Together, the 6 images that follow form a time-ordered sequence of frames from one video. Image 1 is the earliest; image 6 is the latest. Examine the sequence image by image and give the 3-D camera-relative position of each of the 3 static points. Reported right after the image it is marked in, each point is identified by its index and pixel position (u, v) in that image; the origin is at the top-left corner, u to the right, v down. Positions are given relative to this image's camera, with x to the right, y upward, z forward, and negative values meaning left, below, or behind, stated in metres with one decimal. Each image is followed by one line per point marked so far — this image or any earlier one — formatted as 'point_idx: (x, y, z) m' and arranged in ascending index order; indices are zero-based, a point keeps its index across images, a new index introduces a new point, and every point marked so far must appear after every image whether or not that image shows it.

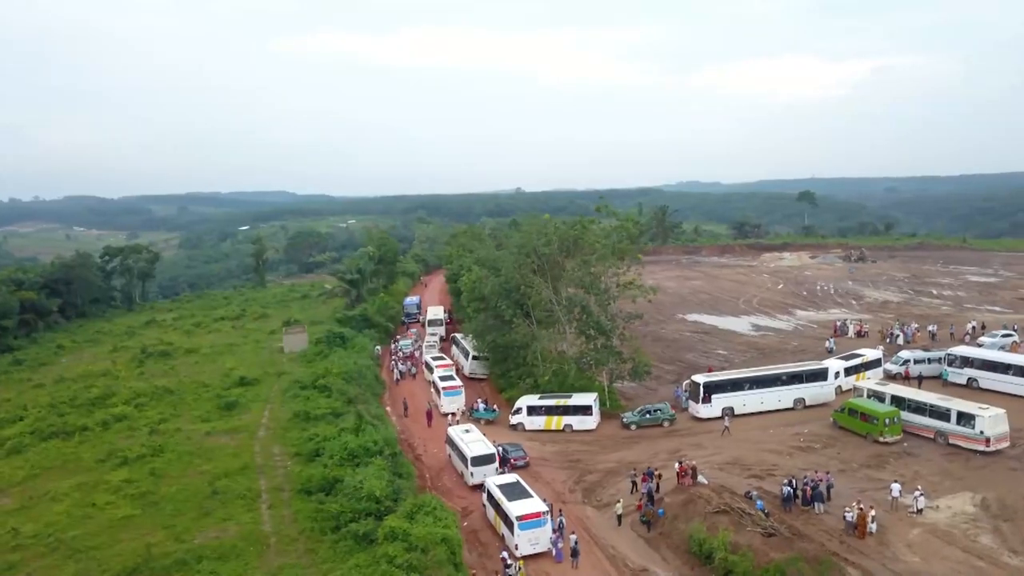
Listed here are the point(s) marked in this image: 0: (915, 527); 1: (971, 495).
0: (+9.1, -5.4, +18.0) m
1: (+11.3, -5.1, +19.6) m
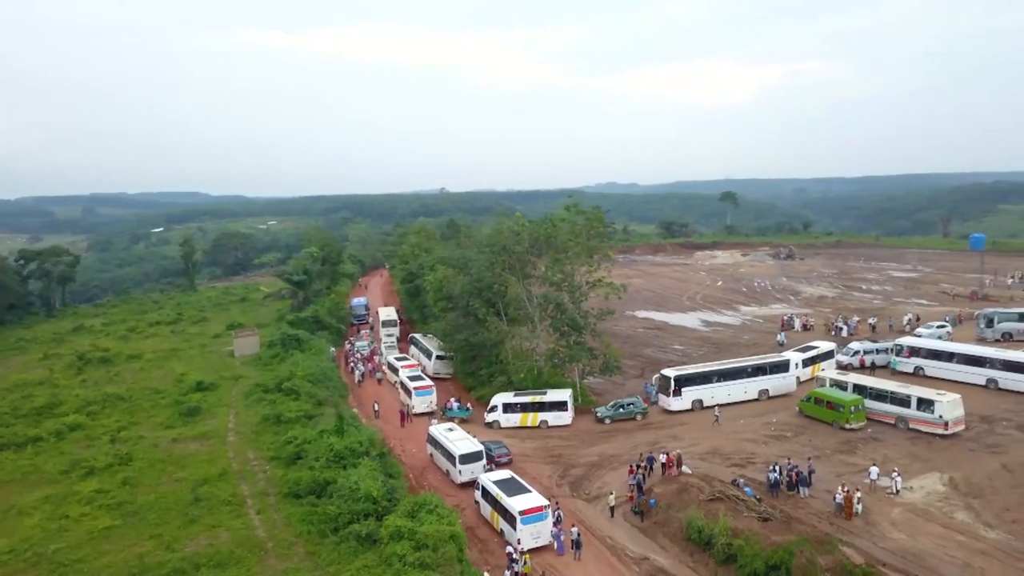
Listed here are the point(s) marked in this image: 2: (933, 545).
0: (+9.1, -5.2, +19.0) m
1: (+11.2, -4.9, +20.9) m
2: (+8.9, -5.5, +17.0) m
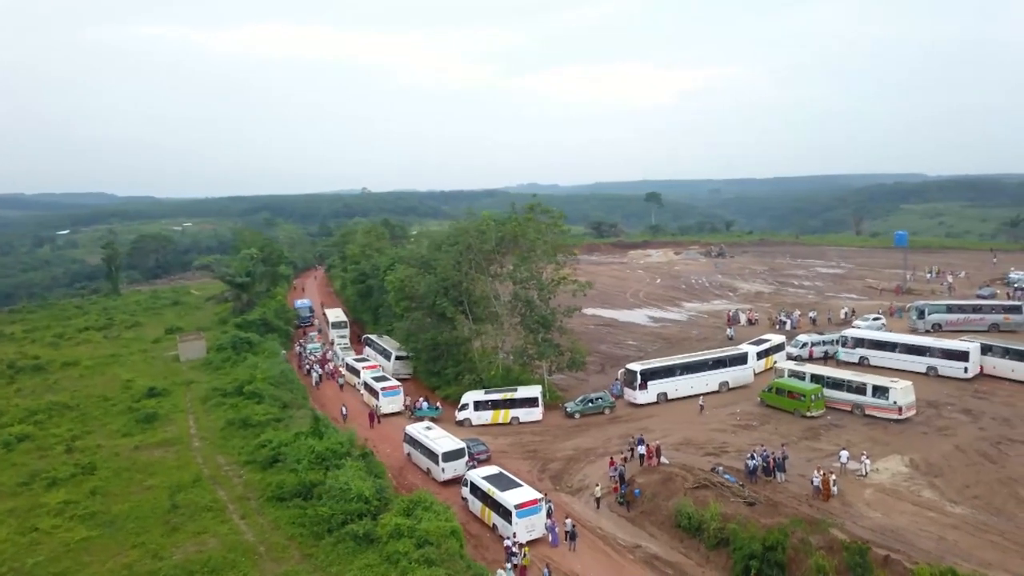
0: (+8.9, -5.0, +20.1) m
1: (+10.8, -4.7, +22.2) m
2: (+8.9, -5.3, +18.1) m
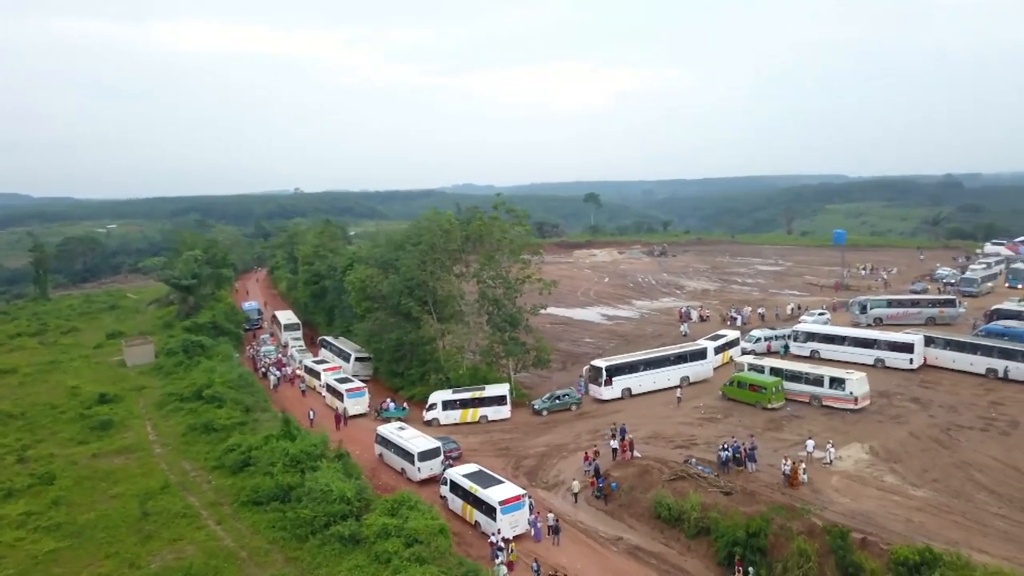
0: (+8.4, -4.9, +21.0) m
1: (+10.1, -4.5, +23.1) m
2: (+8.6, -5.2, +19.0) m
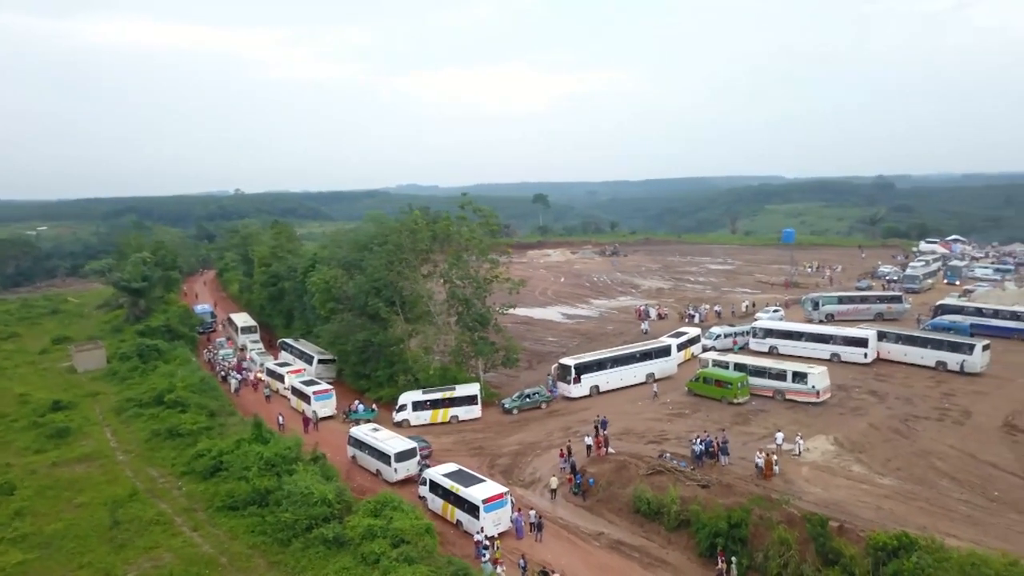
0: (+7.9, -4.8, +21.6) m
1: (+9.4, -4.4, +23.9) m
2: (+8.2, -5.1, +19.6) m
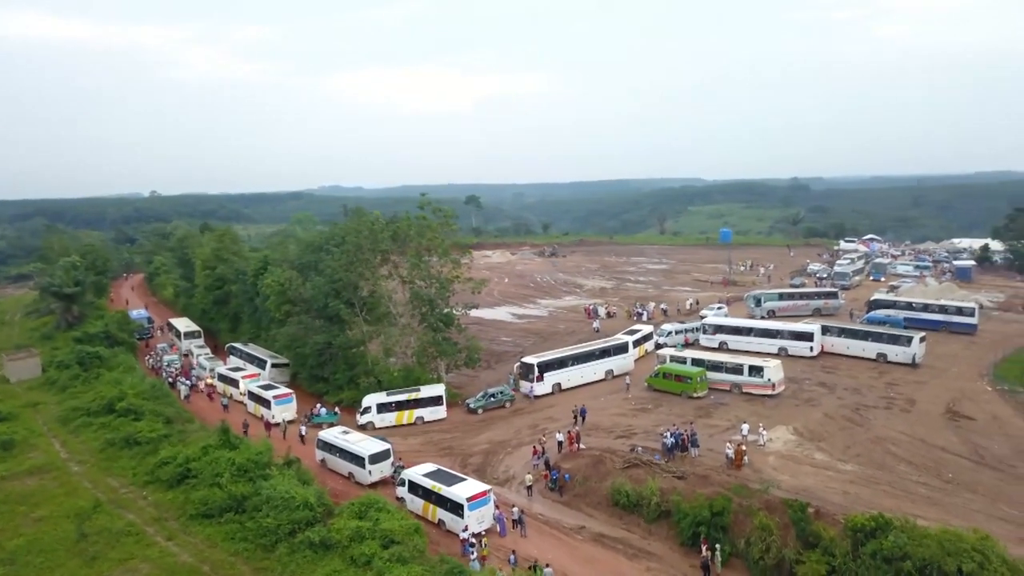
0: (+7.2, -4.7, +22.4) m
1: (+8.5, -4.3, +24.9) m
2: (+7.7, -4.9, +20.5) m
